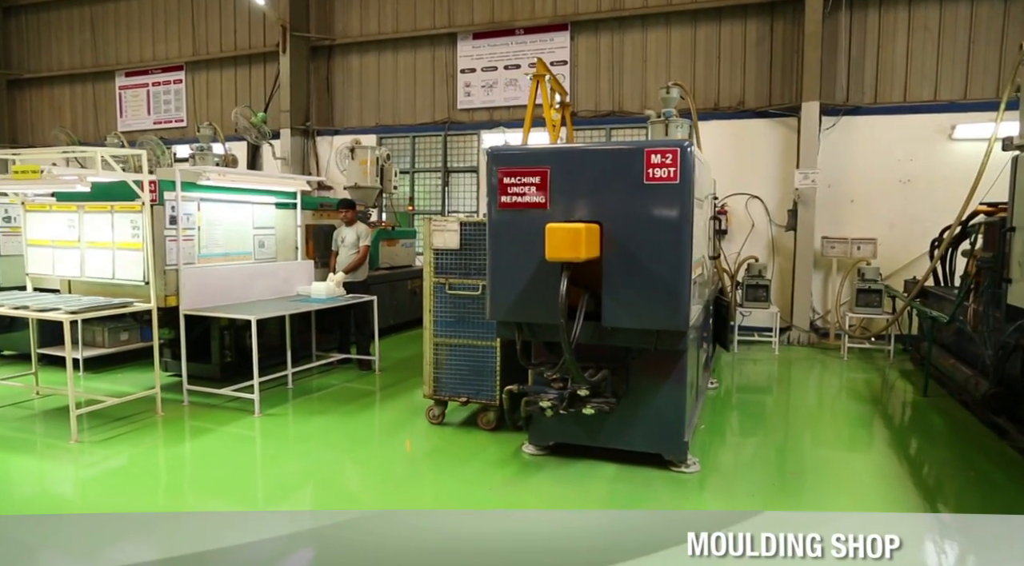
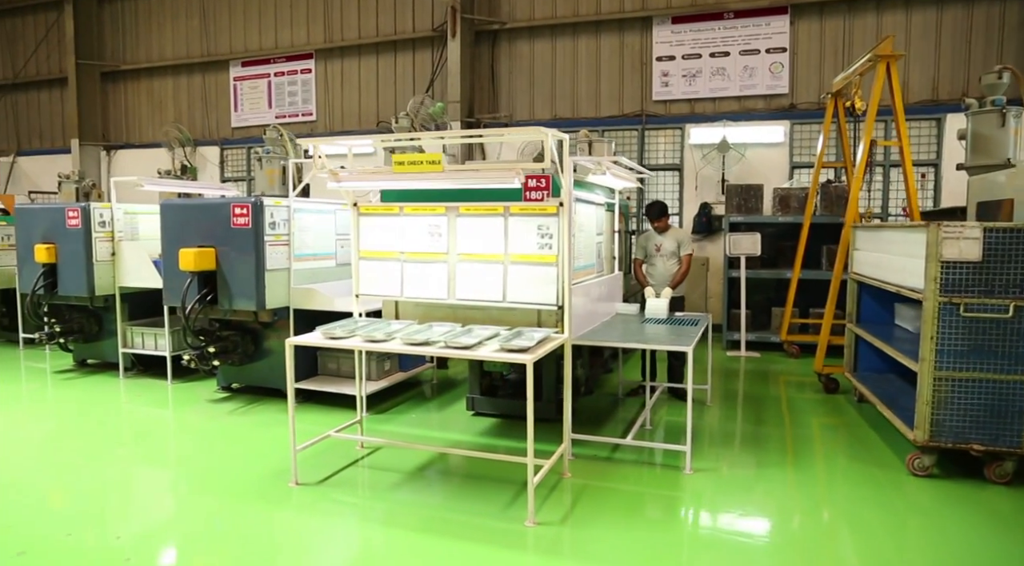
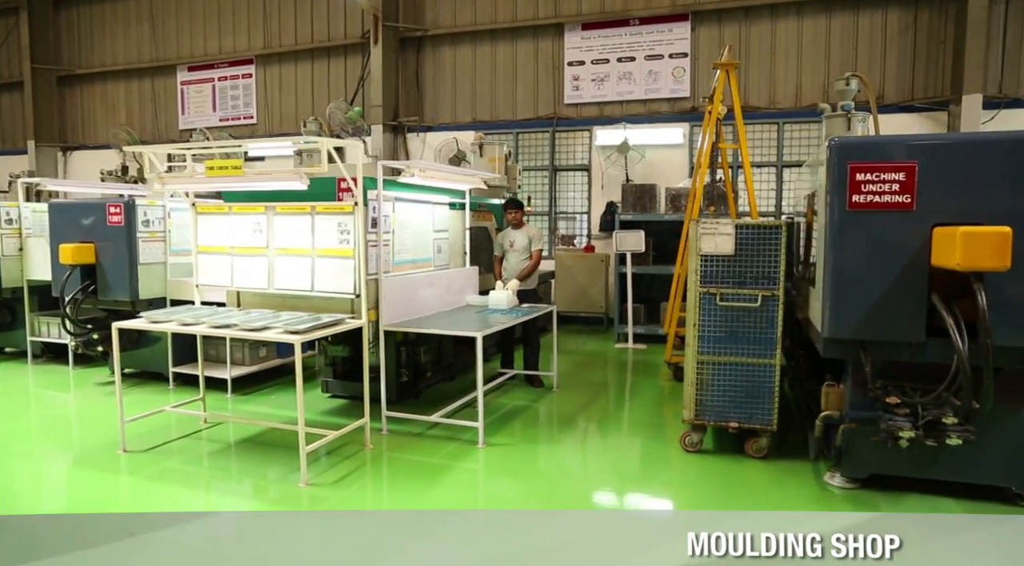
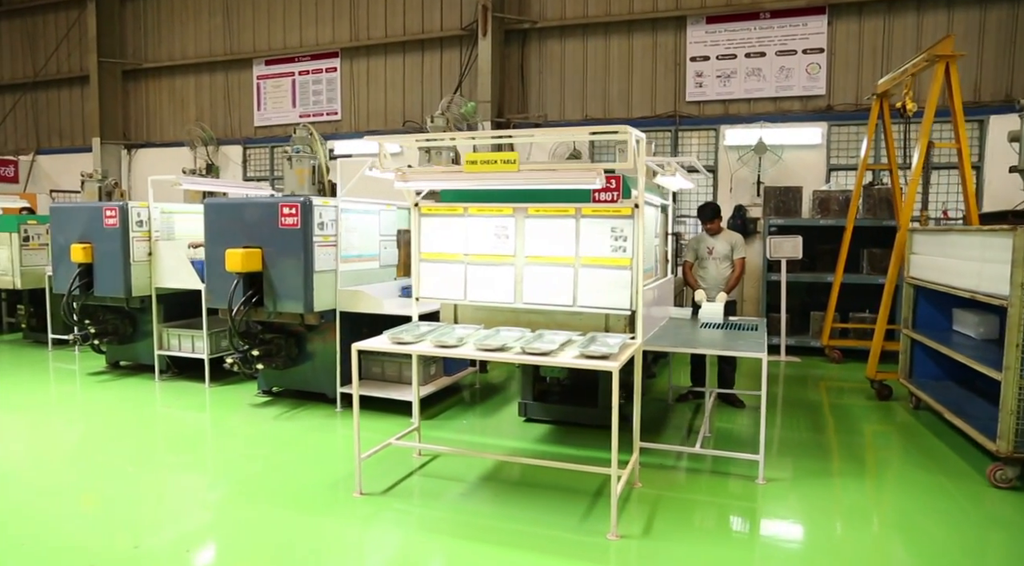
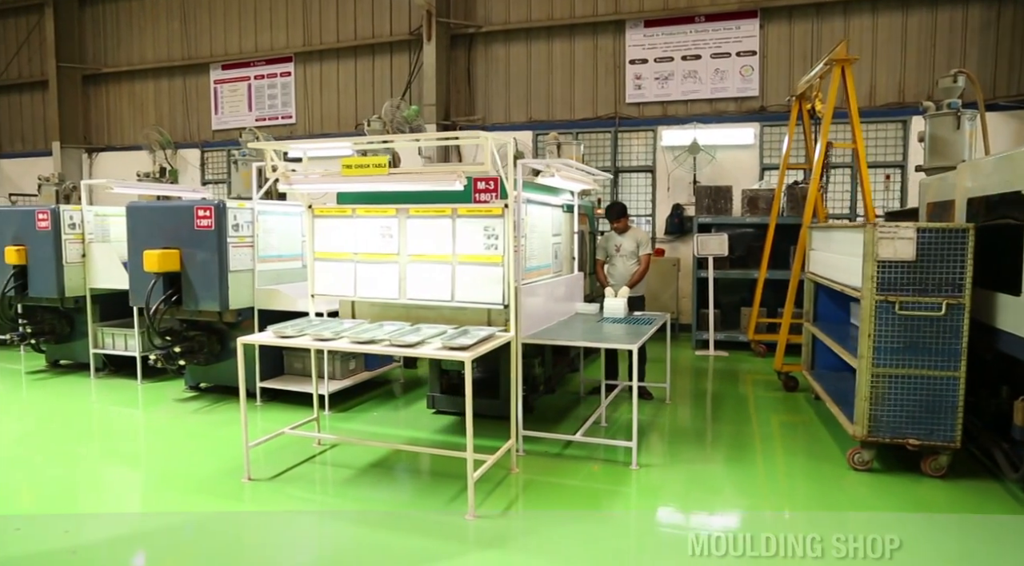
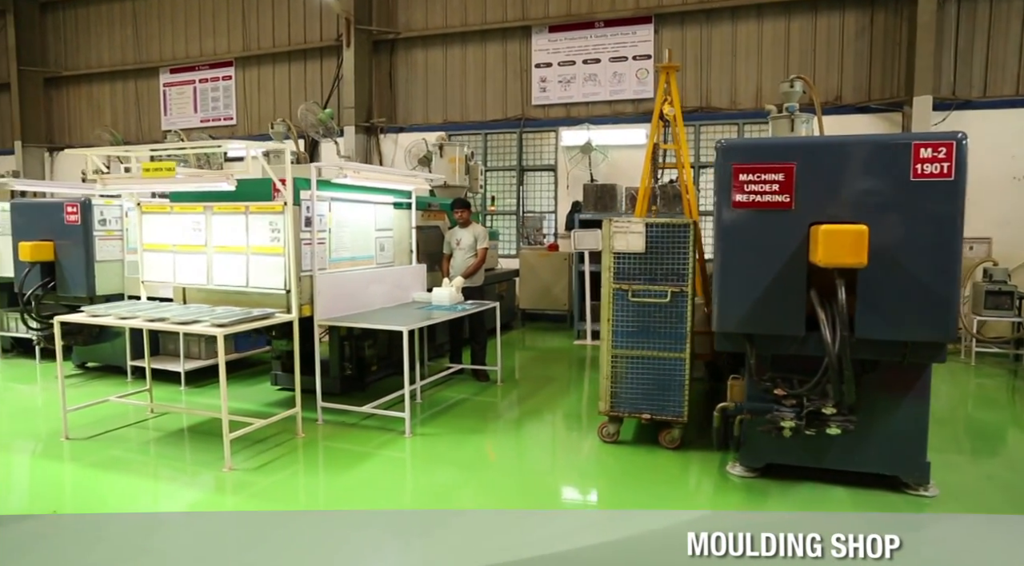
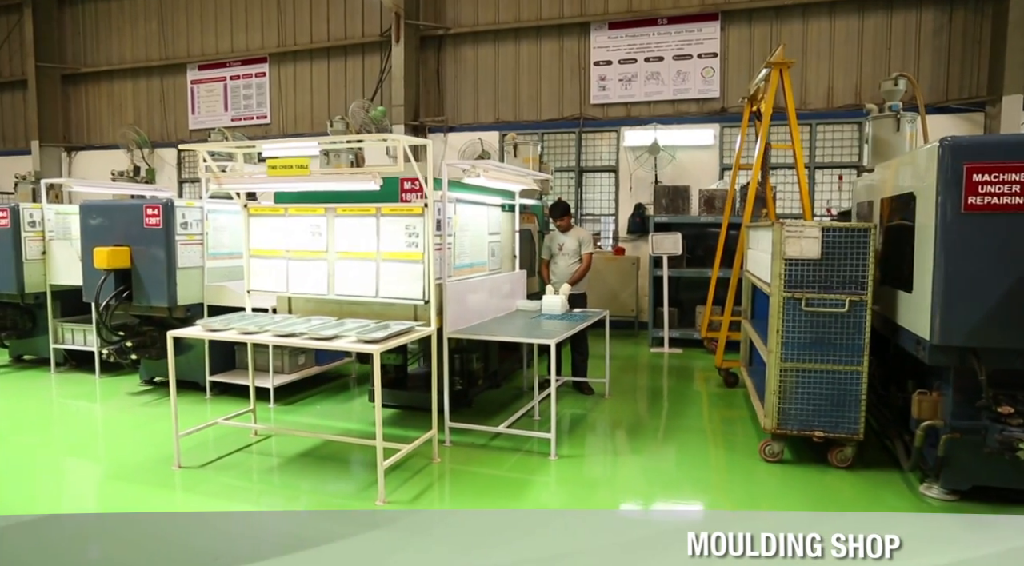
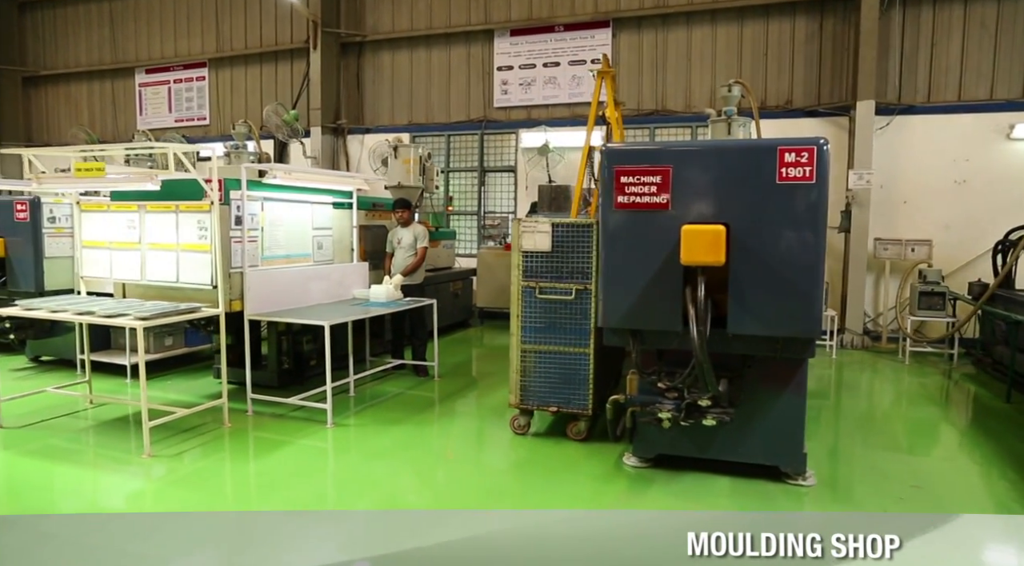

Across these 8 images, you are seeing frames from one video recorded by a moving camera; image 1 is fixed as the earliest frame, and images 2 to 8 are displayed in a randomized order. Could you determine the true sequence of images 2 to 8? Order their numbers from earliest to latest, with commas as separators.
8, 6, 3, 7, 5, 2, 4
